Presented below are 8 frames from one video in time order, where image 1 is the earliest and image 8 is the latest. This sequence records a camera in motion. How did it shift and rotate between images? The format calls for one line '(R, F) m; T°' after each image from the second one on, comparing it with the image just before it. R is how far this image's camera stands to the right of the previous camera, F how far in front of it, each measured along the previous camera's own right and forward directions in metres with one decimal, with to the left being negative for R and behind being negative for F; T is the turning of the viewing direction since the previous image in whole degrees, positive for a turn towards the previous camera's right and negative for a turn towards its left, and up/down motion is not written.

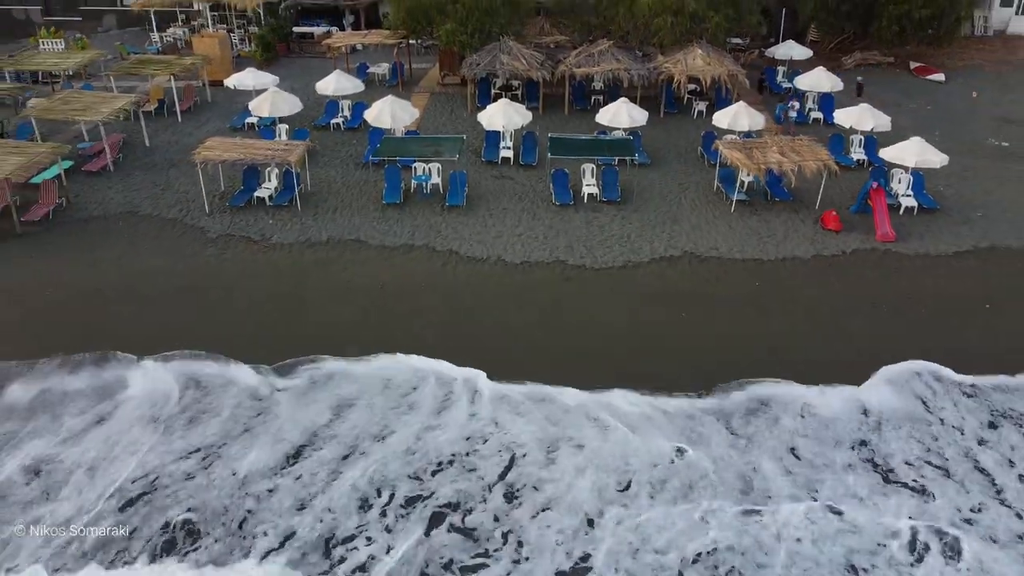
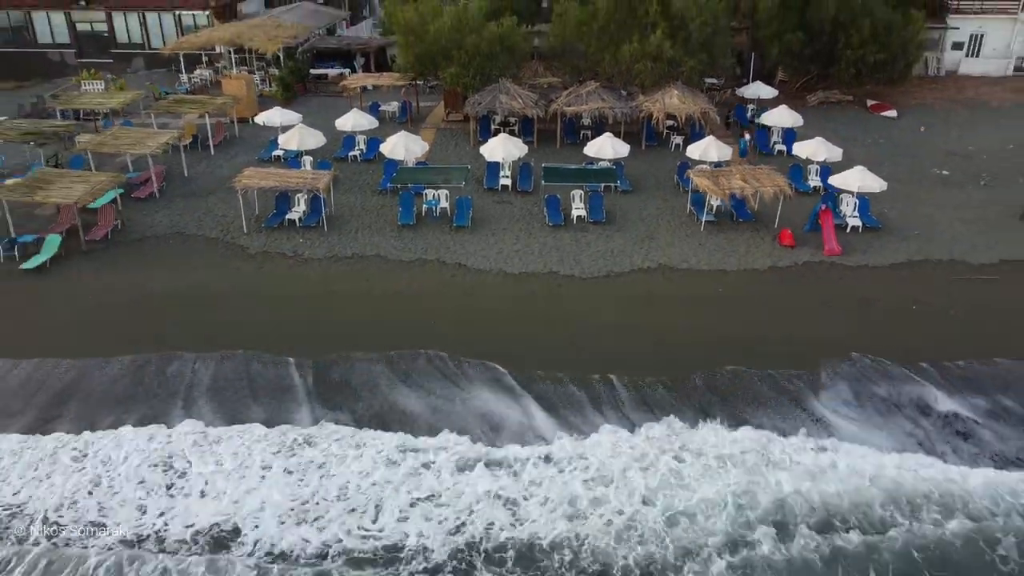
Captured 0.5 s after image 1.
(-0.1, -1.7) m; 0°
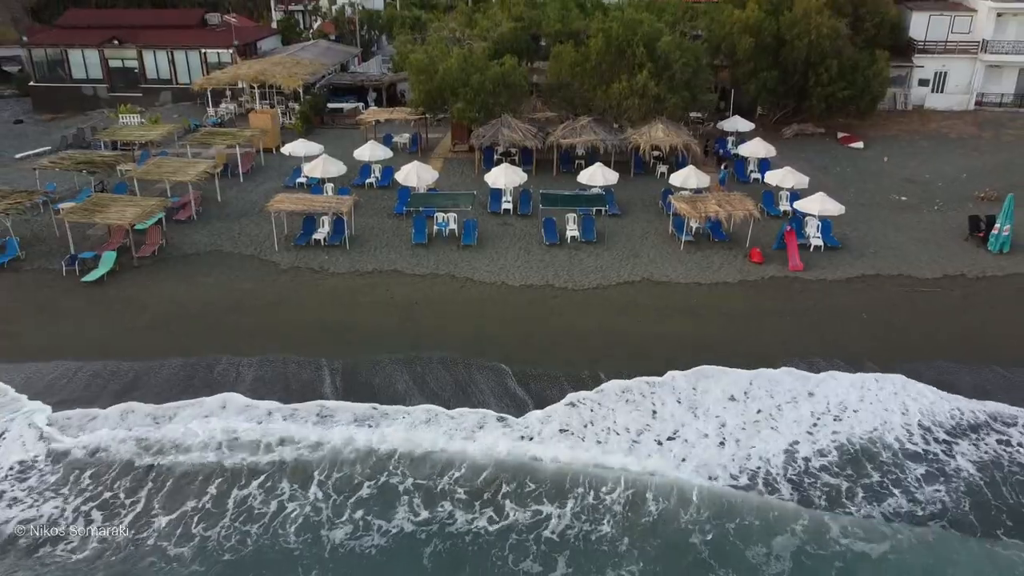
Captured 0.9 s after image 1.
(0.0, -1.7) m; 0°
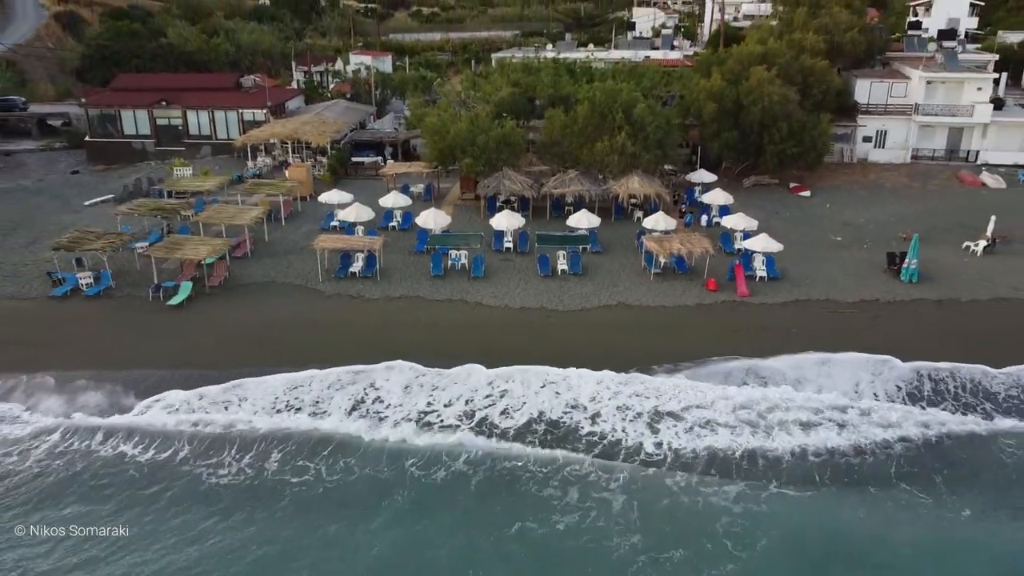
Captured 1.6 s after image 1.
(-0.1, -3.3) m; 0°
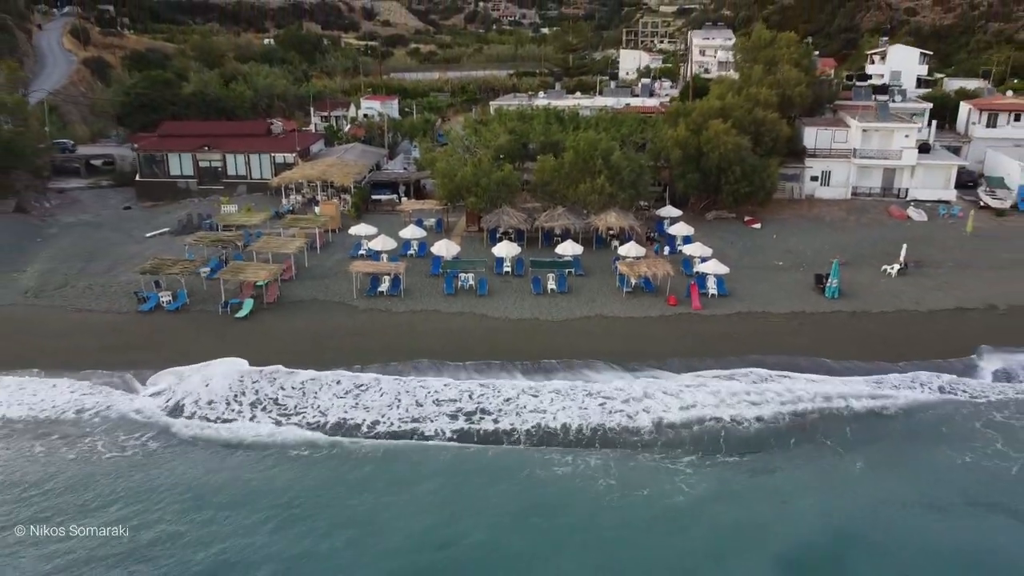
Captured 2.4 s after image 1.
(-0.1, -4.2) m; 0°
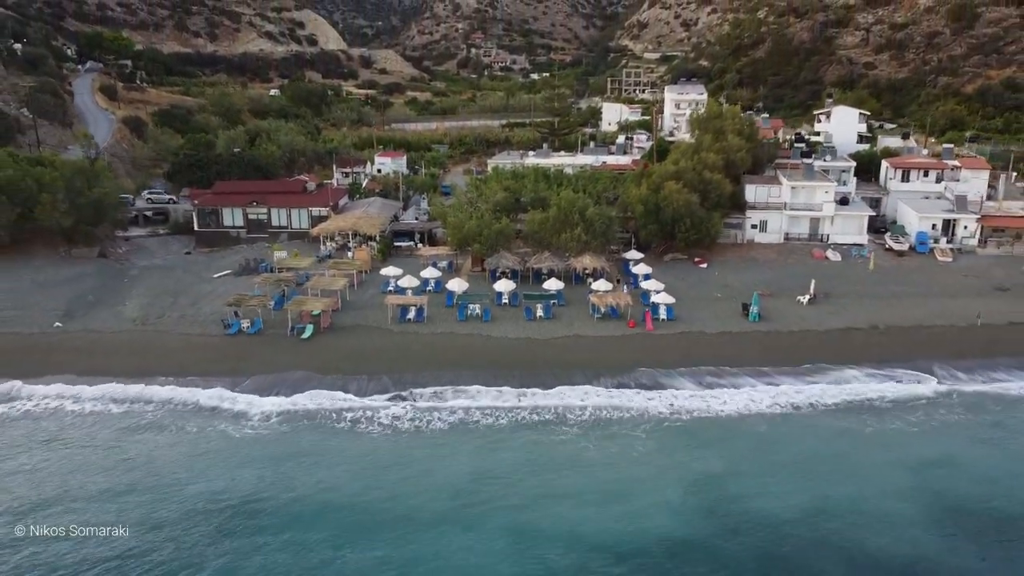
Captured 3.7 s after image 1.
(-0.2, -6.9) m; +1°
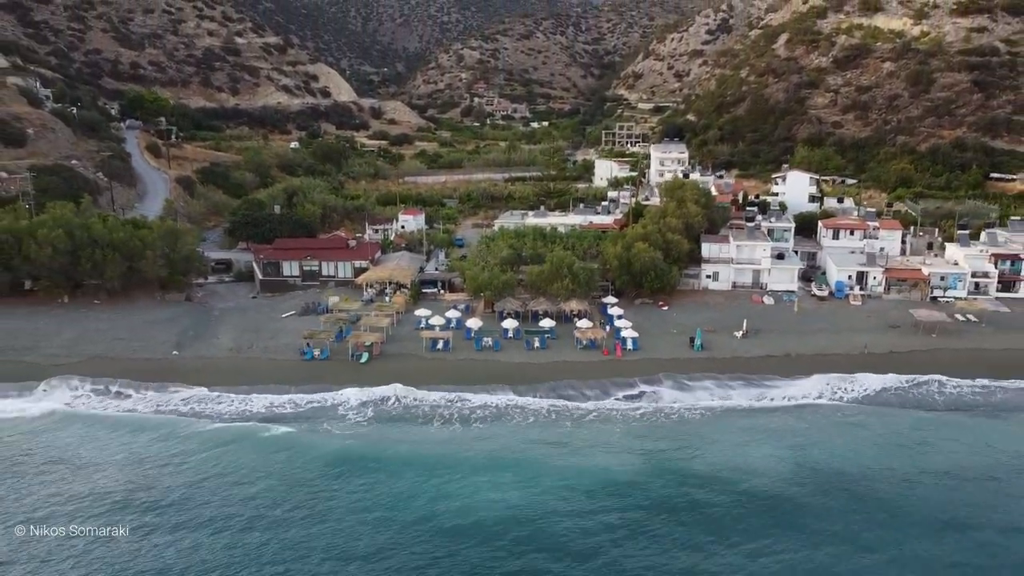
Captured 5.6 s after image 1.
(-0.2, -9.8) m; 0°
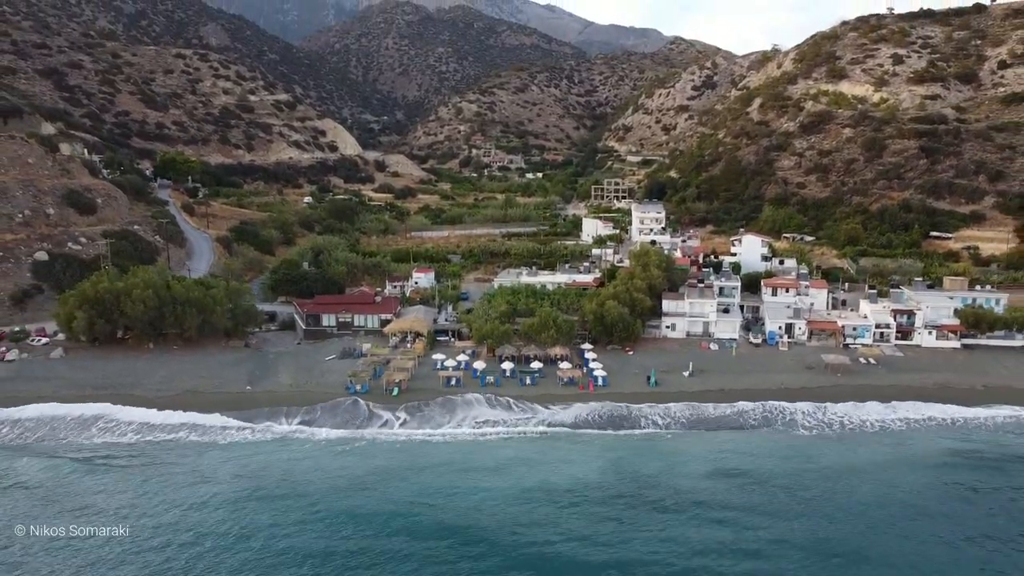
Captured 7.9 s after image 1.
(-0.1, -11.7) m; 0°
